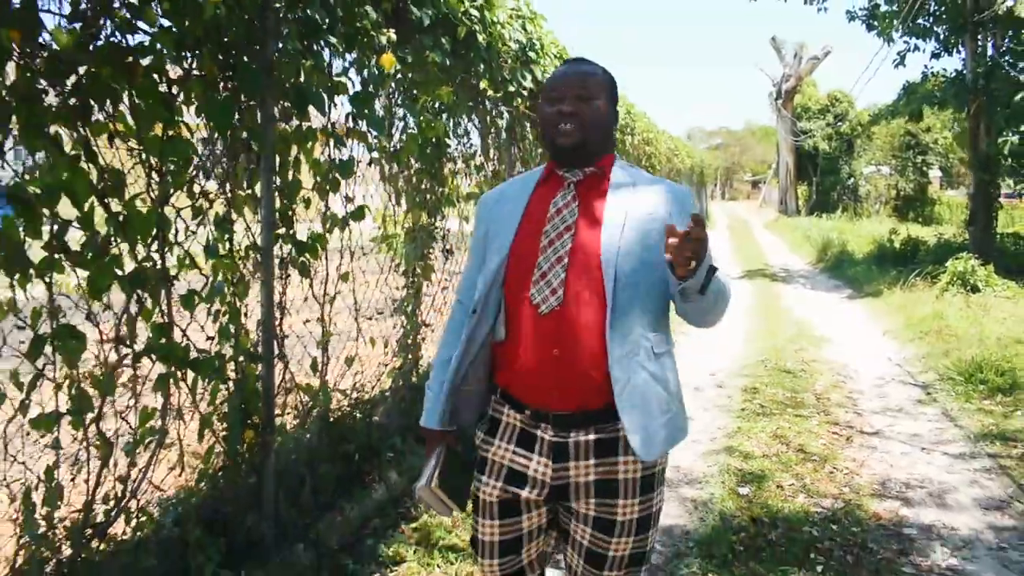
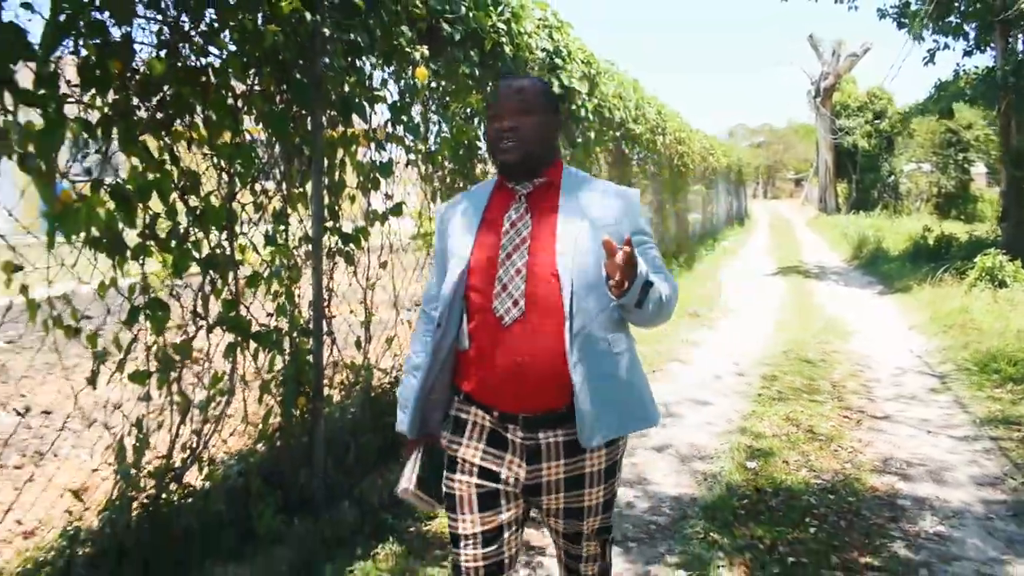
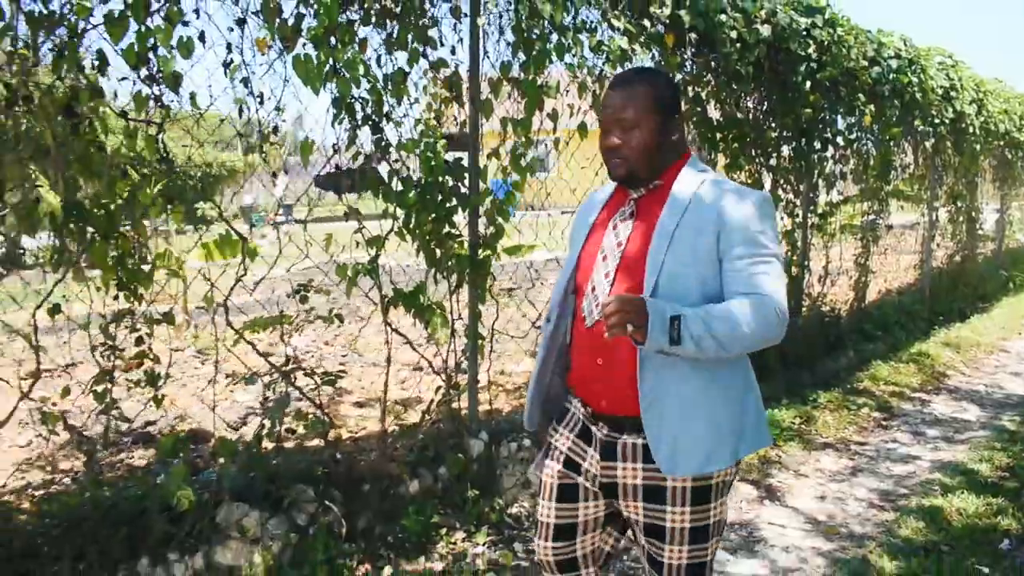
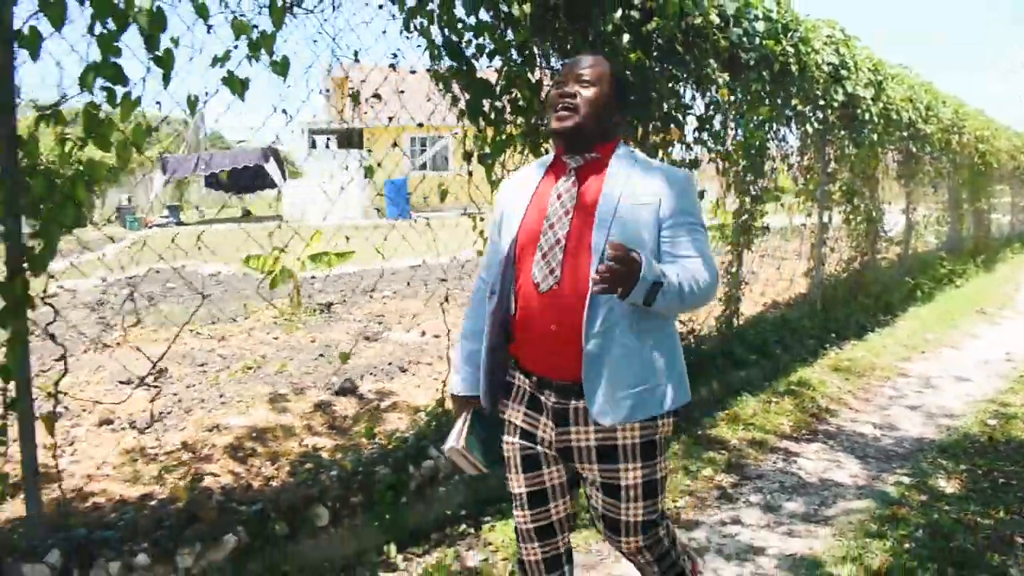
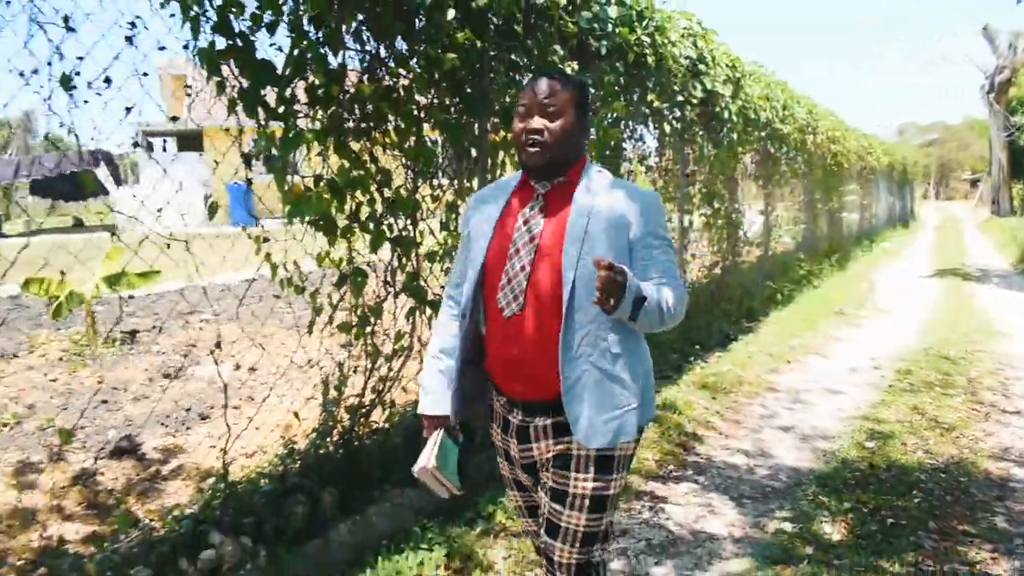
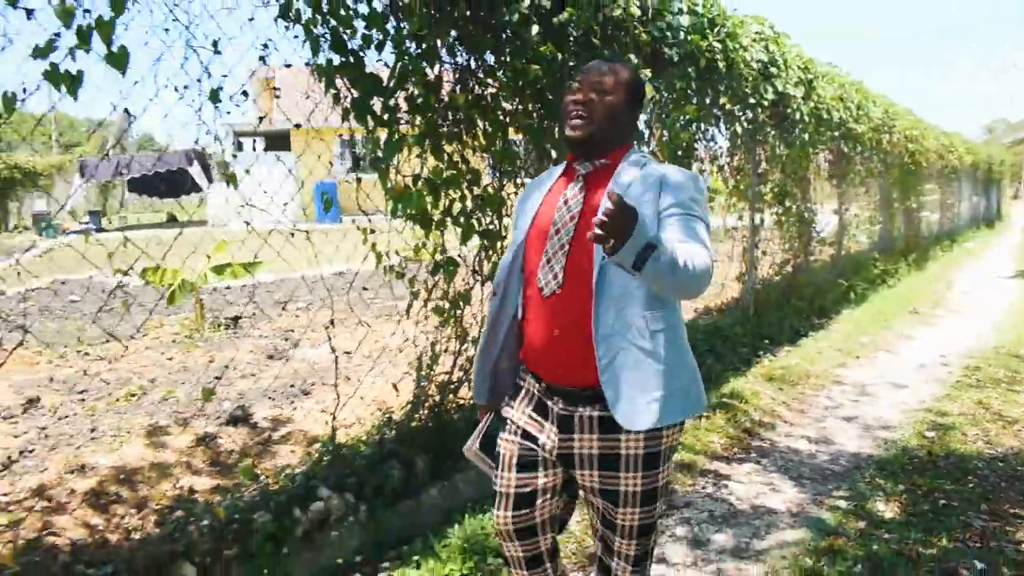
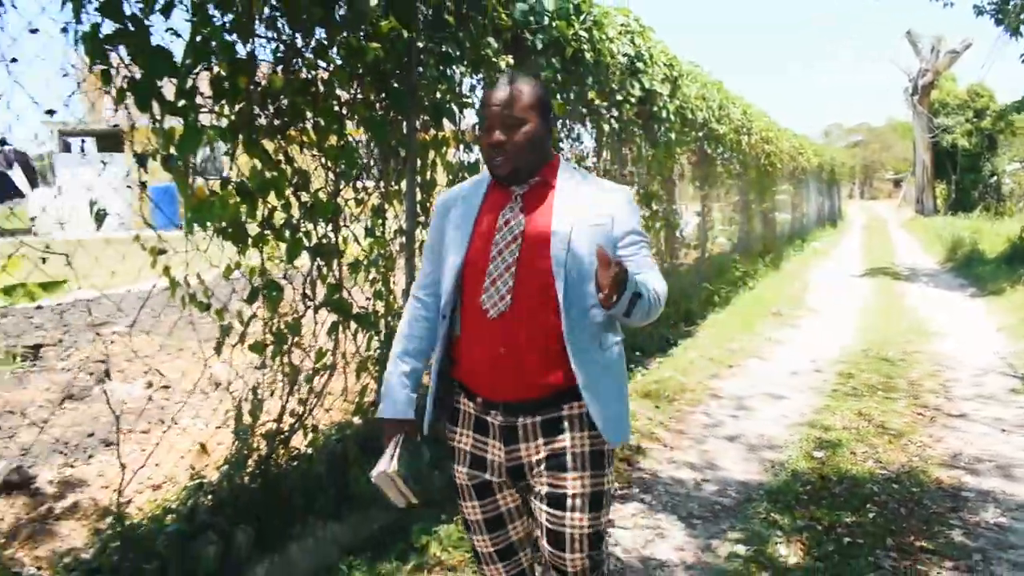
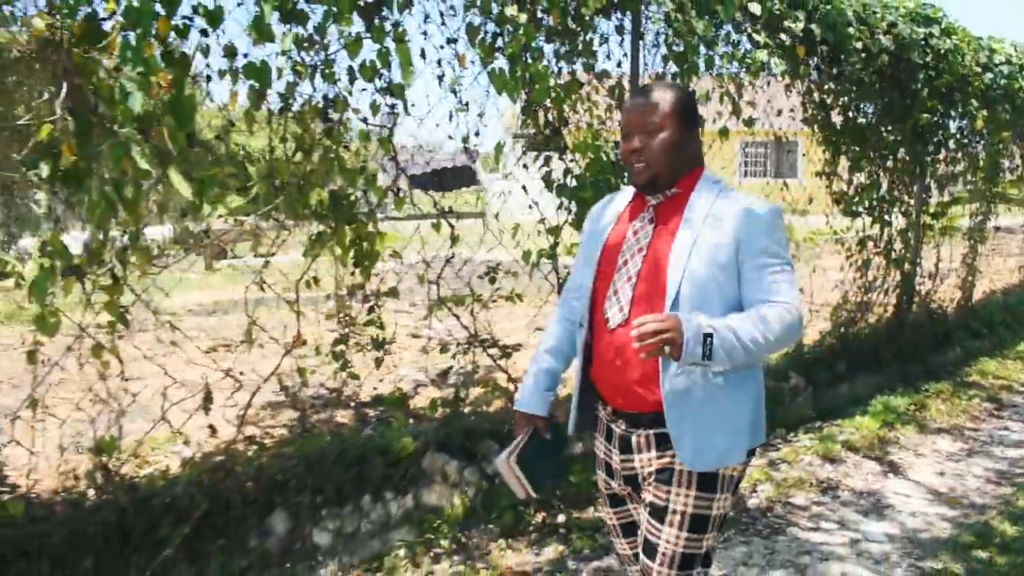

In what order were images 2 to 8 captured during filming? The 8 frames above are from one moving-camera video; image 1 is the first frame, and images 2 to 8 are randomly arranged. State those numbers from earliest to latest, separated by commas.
2, 7, 5, 6, 4, 3, 8
